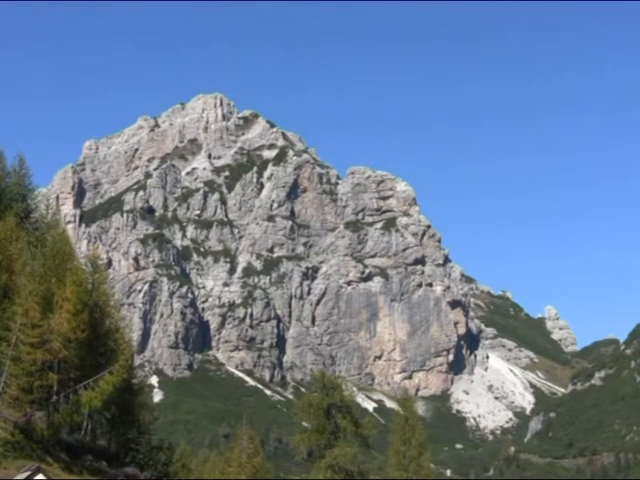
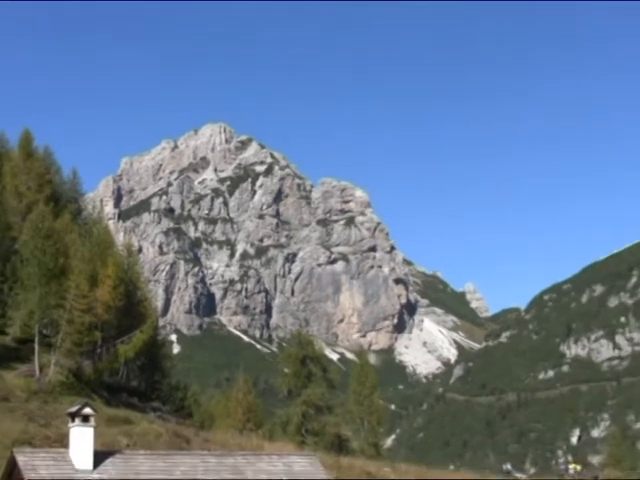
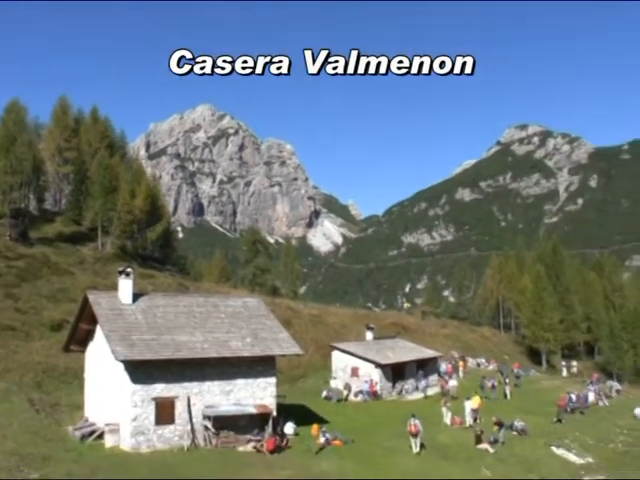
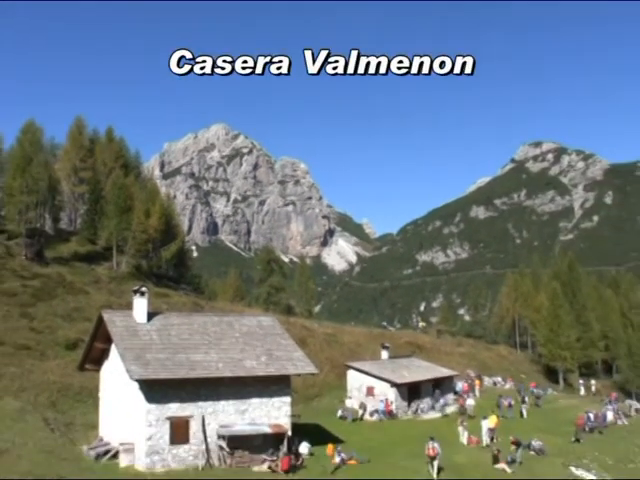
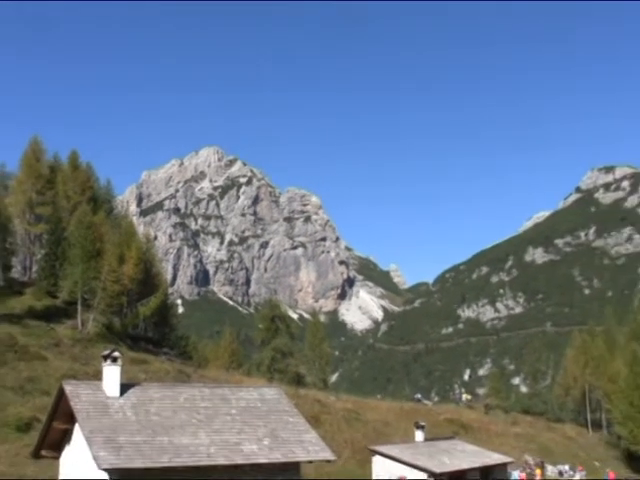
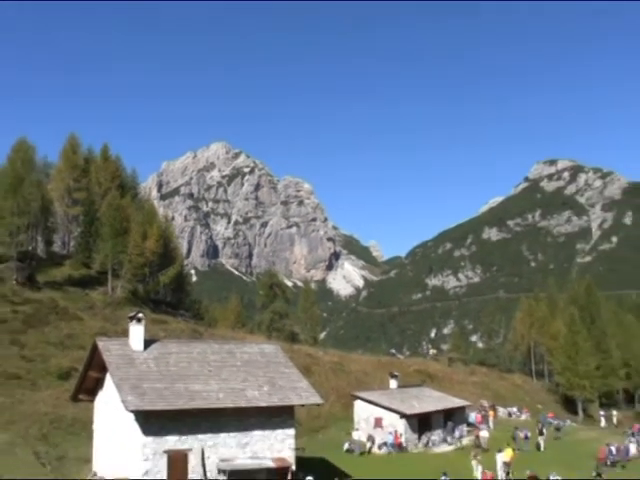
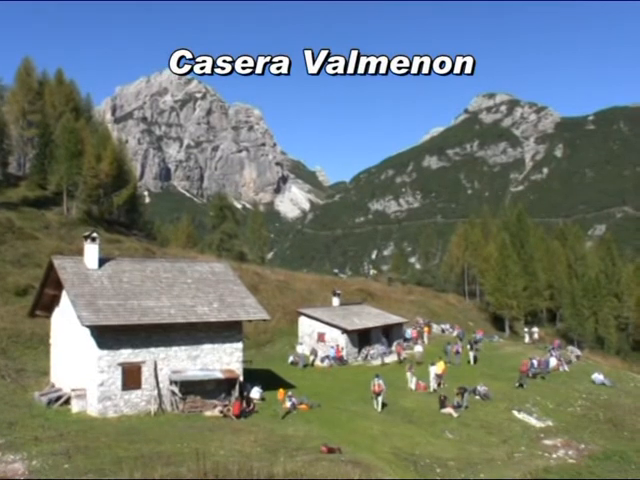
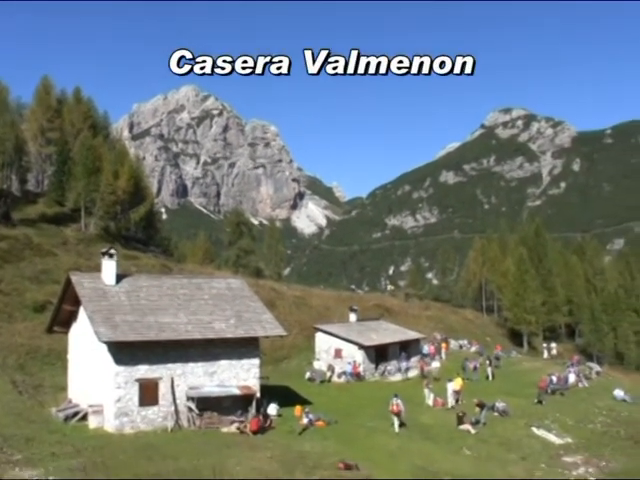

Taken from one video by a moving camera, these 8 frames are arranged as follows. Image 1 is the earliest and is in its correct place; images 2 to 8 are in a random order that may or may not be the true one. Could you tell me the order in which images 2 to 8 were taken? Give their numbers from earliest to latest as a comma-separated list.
2, 5, 6, 4, 3, 8, 7
